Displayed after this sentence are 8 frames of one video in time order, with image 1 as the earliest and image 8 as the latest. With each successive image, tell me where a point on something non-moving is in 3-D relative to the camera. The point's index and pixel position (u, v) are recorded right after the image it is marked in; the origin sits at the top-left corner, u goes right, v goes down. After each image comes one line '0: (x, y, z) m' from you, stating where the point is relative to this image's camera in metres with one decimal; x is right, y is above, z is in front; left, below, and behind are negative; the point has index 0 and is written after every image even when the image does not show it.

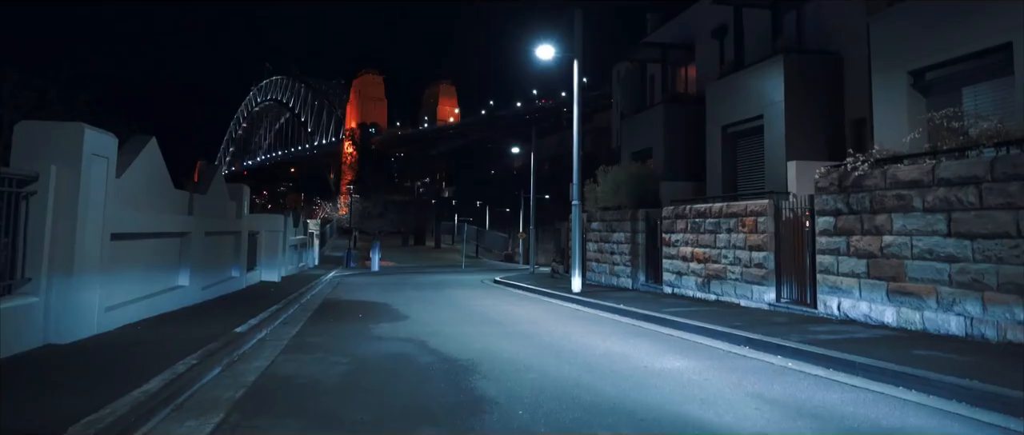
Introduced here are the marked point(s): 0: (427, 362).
0: (-1.1, -1.9, +9.9) m
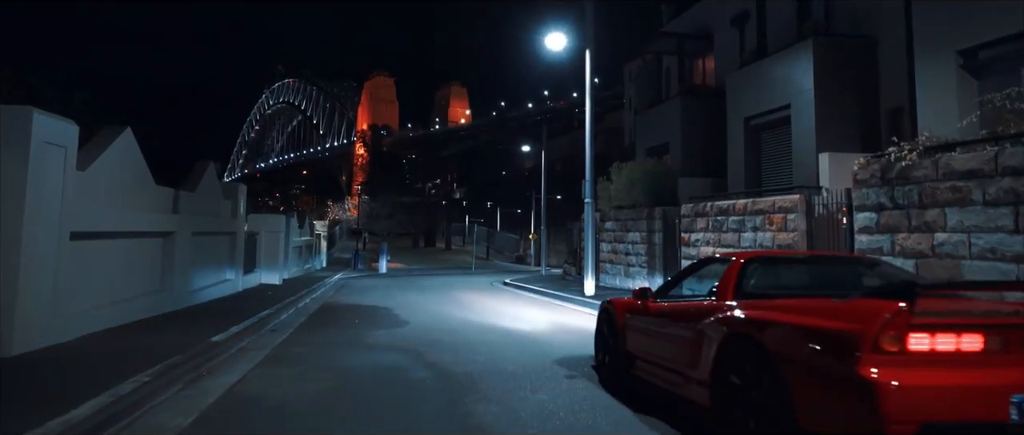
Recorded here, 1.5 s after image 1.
0: (-1.0, -1.8, +8.7) m
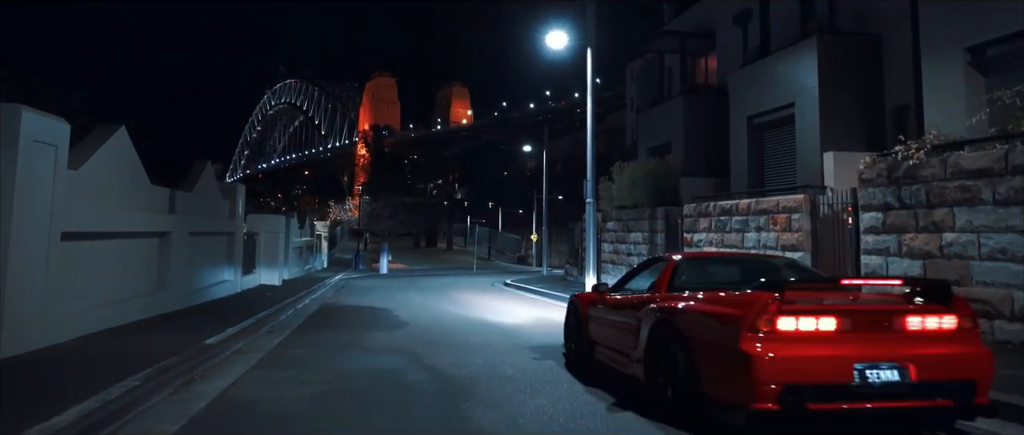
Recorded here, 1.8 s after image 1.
0: (-1.1, -1.8, +8.5) m
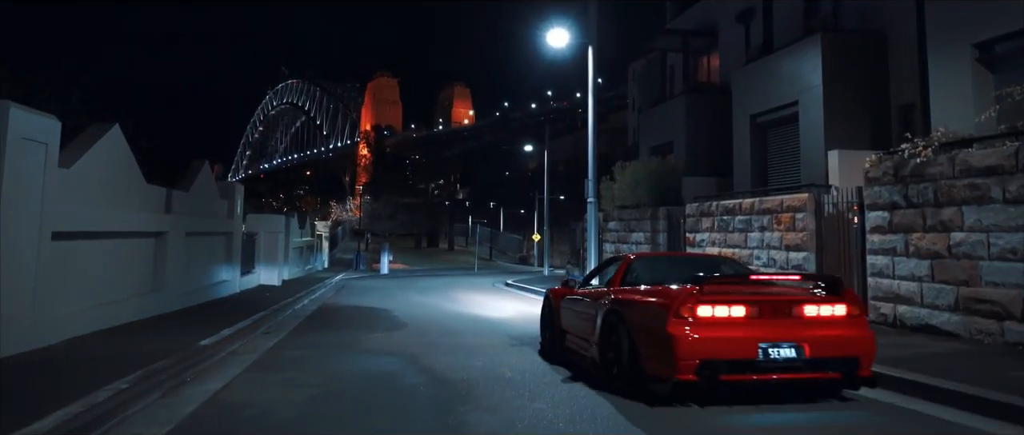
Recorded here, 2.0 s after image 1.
0: (-1.1, -1.8, +8.3) m
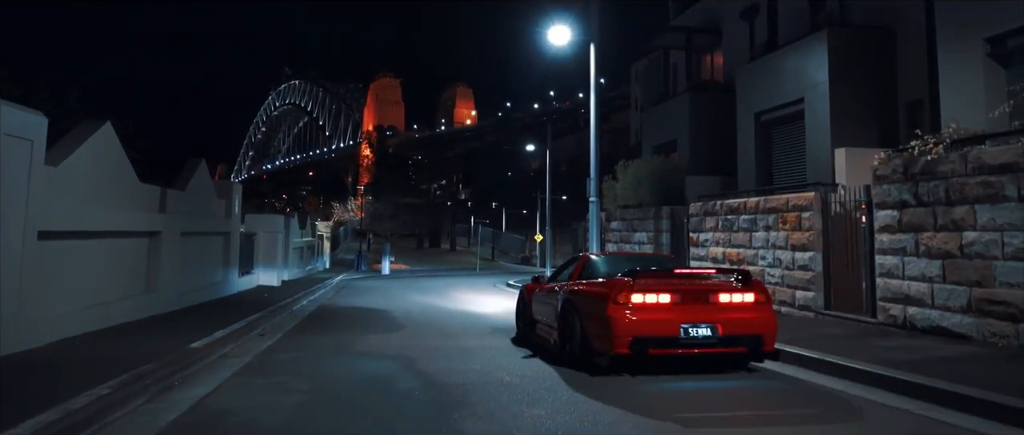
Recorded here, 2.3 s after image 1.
0: (-1.1, -1.8, +8.0) m
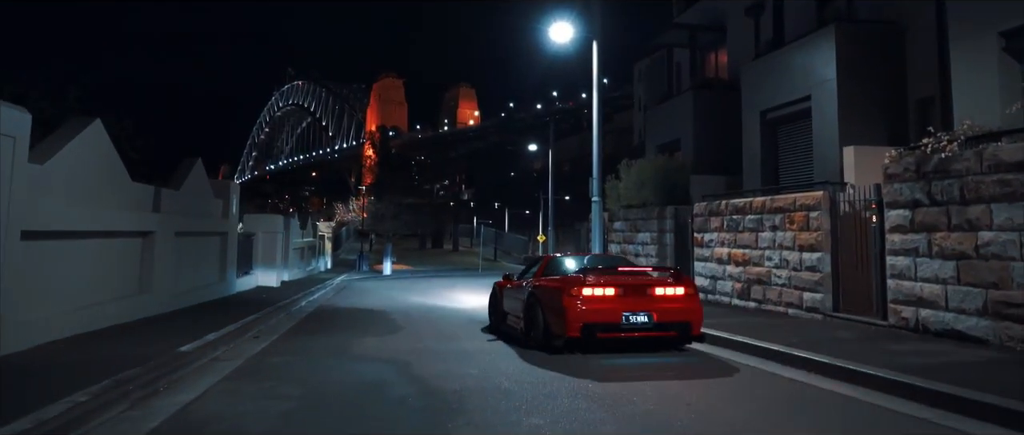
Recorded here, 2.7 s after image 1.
0: (-1.1, -1.8, +7.7) m
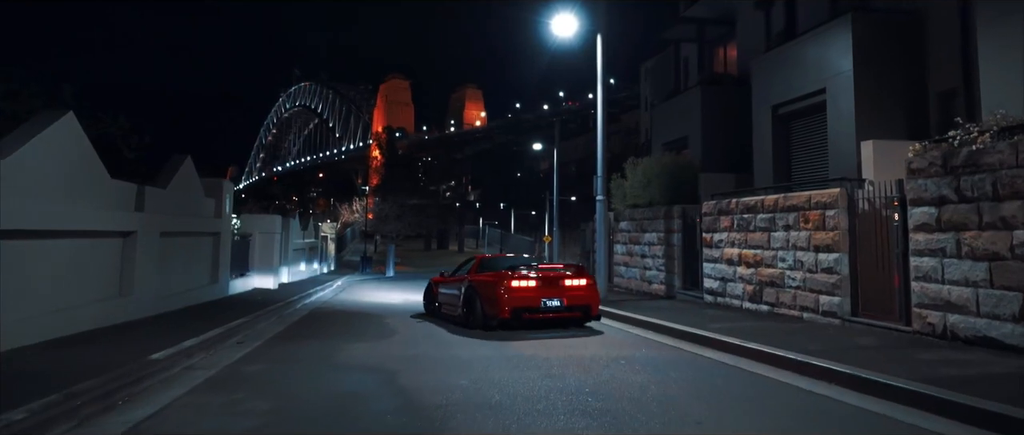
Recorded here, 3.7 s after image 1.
0: (-1.2, -1.7, +7.0) m
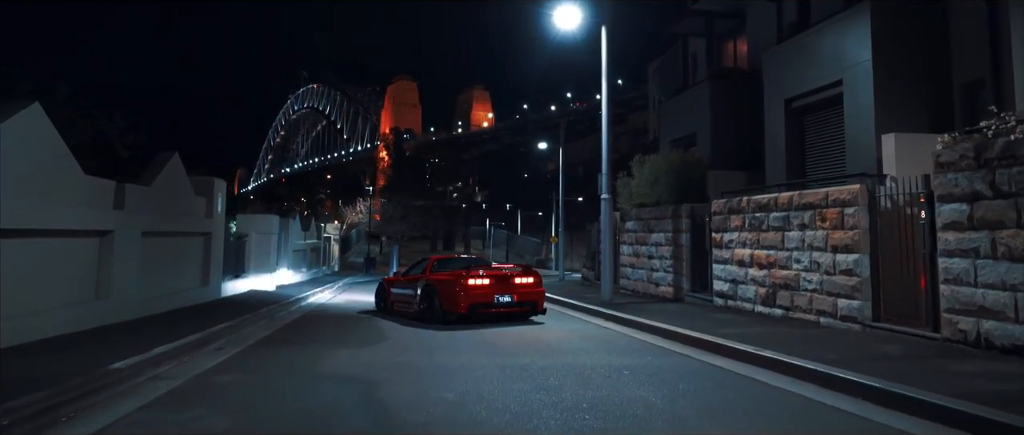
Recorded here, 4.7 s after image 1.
0: (-1.3, -1.7, +6.3) m
